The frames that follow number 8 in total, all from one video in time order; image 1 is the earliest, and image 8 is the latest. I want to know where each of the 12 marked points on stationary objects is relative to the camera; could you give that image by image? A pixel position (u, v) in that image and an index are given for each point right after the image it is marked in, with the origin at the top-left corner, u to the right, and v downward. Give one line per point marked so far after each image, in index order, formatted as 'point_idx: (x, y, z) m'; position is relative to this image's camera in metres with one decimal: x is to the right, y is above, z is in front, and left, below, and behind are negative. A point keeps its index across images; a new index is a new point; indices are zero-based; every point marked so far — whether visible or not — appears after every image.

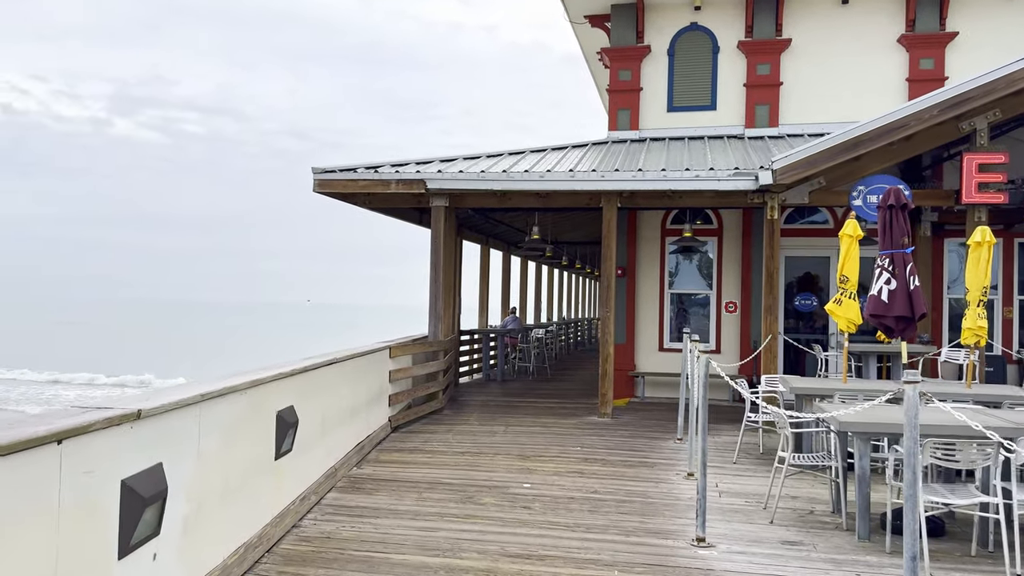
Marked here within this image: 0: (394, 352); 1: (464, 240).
0: (-1.1, -0.6, +7.4) m
1: (-0.8, +0.8, +12.9) m
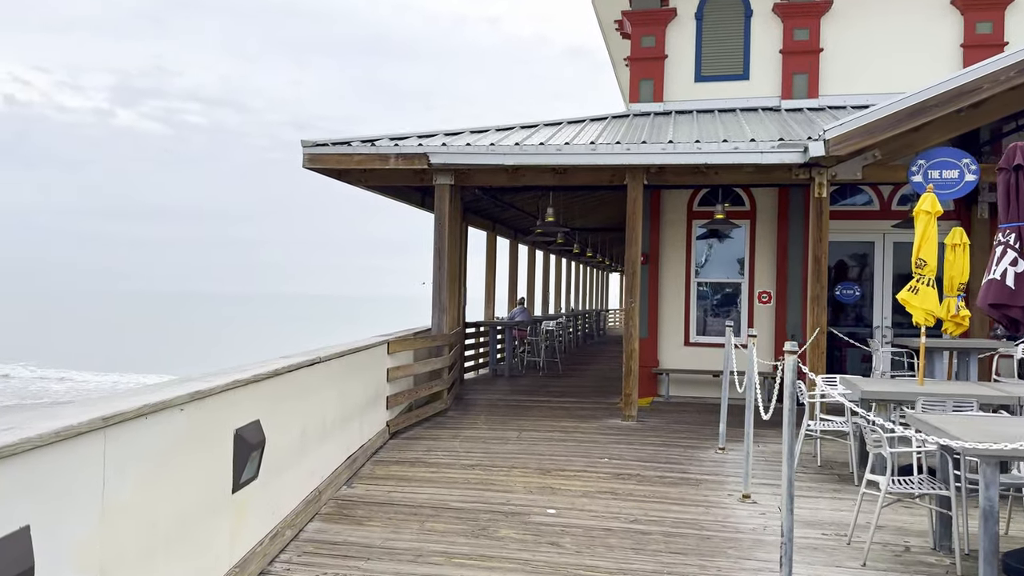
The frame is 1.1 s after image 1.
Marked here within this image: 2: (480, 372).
0: (-1.0, -0.5, +6.5) m
1: (-0.7, +1.0, +11.9) m
2: (-0.5, -1.4, +12.9) m
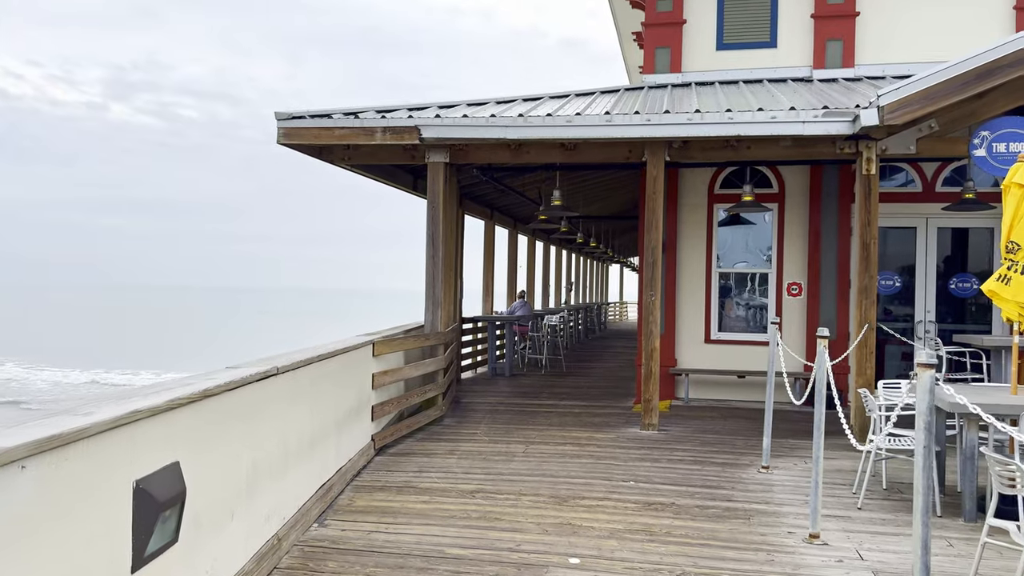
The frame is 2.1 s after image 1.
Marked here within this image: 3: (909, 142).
0: (-1.0, -0.4, +5.6) m
1: (-0.6, +1.1, +11.0) m
2: (-0.5, -1.3, +12.0) m
3: (+3.2, +1.2, +6.3) m
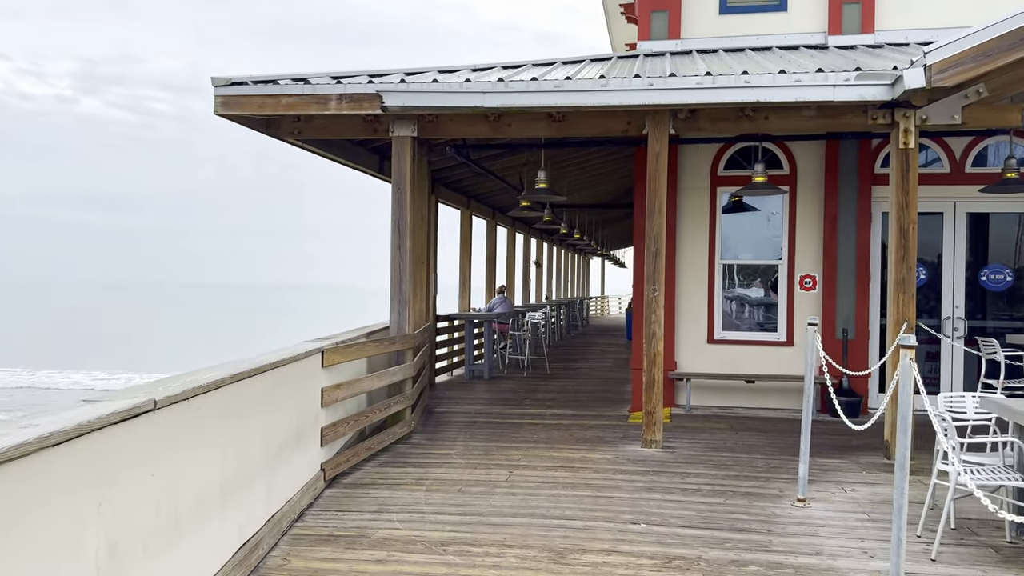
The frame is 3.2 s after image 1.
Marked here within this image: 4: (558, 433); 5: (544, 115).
0: (-1.1, -0.4, +4.6) m
1: (-0.9, +1.2, +10.0) m
2: (-0.8, -1.2, +11.0) m
3: (+3.0, +1.2, +5.4) m
4: (+0.4, -1.2, +6.3) m
5: (+0.2, +1.3, +5.9) m
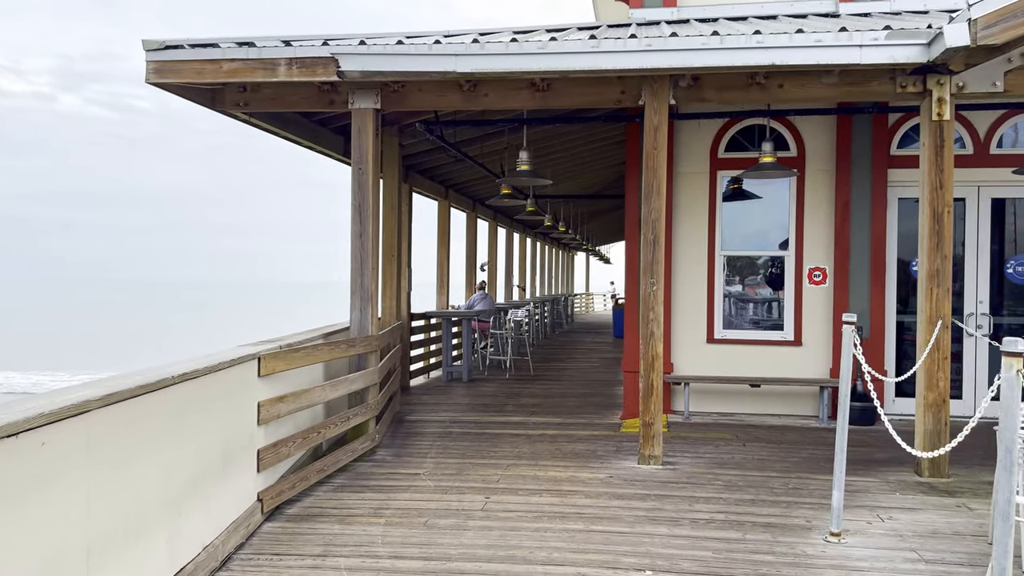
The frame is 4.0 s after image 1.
0: (-1.2, -0.4, +3.8) m
1: (-1.2, +1.2, +9.2) m
2: (-1.1, -1.1, +10.2) m
3: (+2.9, +1.3, +4.7) m
4: (+0.2, -1.1, +5.5) m
5: (+0.1, +1.3, +5.1) m
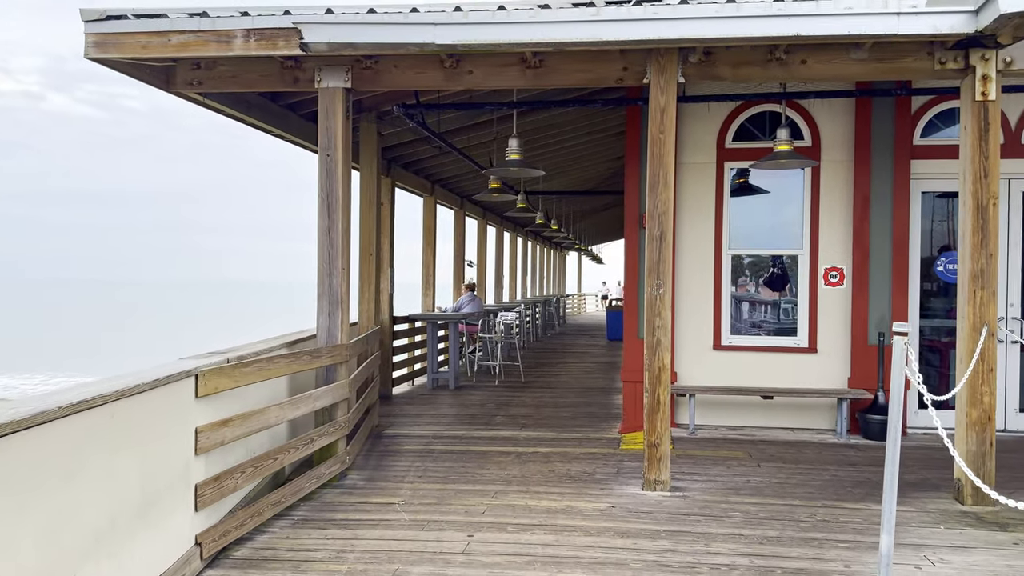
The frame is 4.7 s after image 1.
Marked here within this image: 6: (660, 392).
0: (-1.3, -0.4, +3.2) m
1: (-1.3, +1.2, +8.6) m
2: (-1.2, -1.2, +9.6) m
3: (+2.8, +1.3, +4.1) m
4: (+0.1, -1.1, +4.9) m
5: (0.0, +1.3, +4.5) m
6: (+0.8, -0.6, +4.3) m
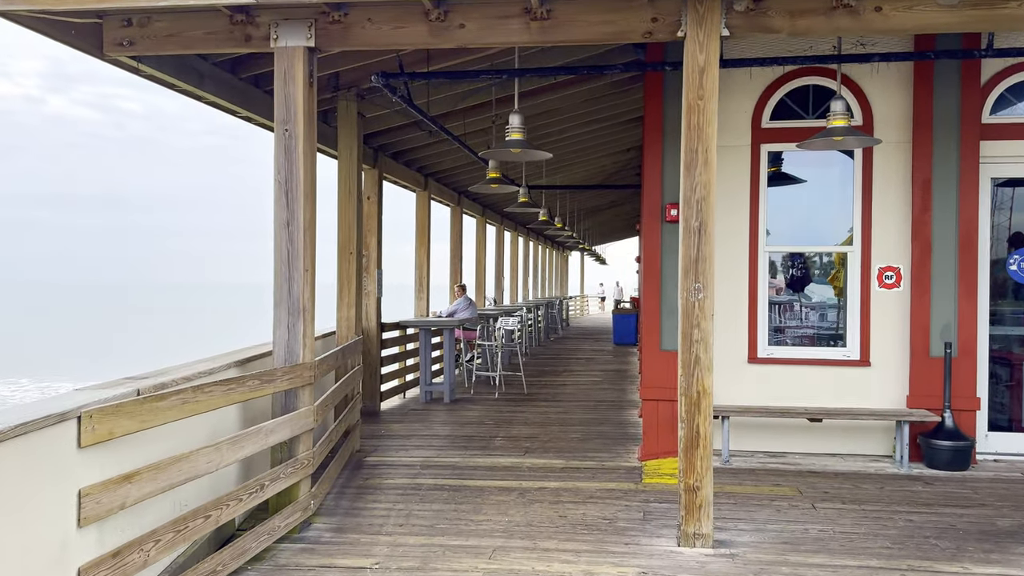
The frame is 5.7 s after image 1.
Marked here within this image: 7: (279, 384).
0: (-1.3, -0.4, +2.3) m
1: (-1.3, +1.1, +7.8) m
2: (-1.2, -1.2, +8.8) m
3: (+2.8, +1.2, +3.3) m
4: (+0.2, -1.2, +4.1) m
5: (0.0, +1.3, +3.7) m
6: (+0.8, -0.6, +3.5) m
7: (-1.1, -0.4, +3.5) m
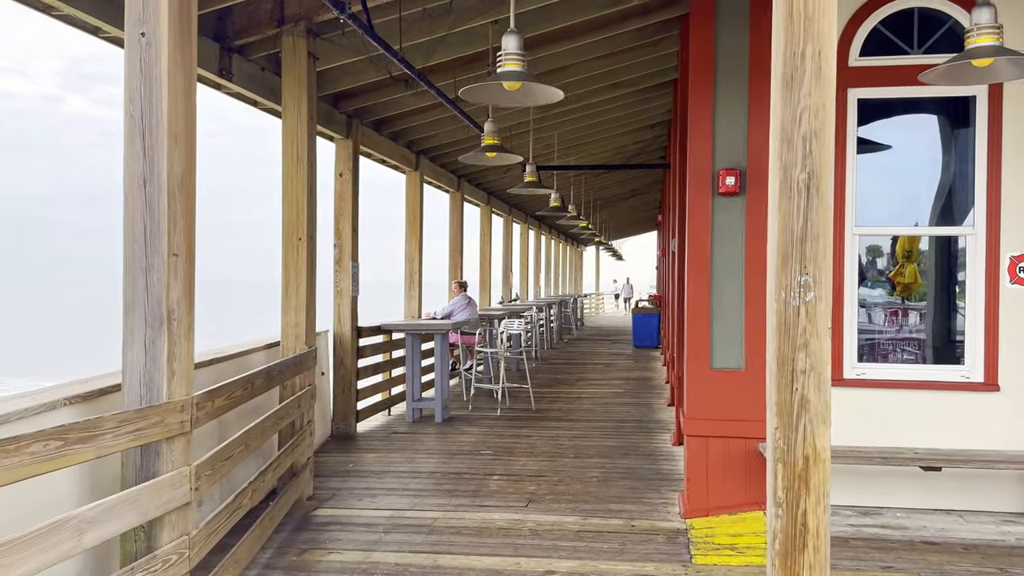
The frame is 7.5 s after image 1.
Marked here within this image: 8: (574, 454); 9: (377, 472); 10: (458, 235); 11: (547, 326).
0: (-1.3, -0.4, +1.0) m
1: (-1.2, +1.2, +6.4) m
2: (-1.1, -1.2, +7.4) m
3: (+2.8, +1.3, +1.8) m
4: (+0.1, -1.1, +2.7) m
5: (0.0, +1.3, +2.3) m
6: (+0.8, -0.6, +2.1) m
7: (-1.1, -0.4, +2.2) m
8: (+0.4, -1.1, +5.3) m
9: (-0.9, -1.2, +5.0) m
10: (-0.7, +0.7, +10.0) m
11: (+0.6, -0.7, +13.0) m
